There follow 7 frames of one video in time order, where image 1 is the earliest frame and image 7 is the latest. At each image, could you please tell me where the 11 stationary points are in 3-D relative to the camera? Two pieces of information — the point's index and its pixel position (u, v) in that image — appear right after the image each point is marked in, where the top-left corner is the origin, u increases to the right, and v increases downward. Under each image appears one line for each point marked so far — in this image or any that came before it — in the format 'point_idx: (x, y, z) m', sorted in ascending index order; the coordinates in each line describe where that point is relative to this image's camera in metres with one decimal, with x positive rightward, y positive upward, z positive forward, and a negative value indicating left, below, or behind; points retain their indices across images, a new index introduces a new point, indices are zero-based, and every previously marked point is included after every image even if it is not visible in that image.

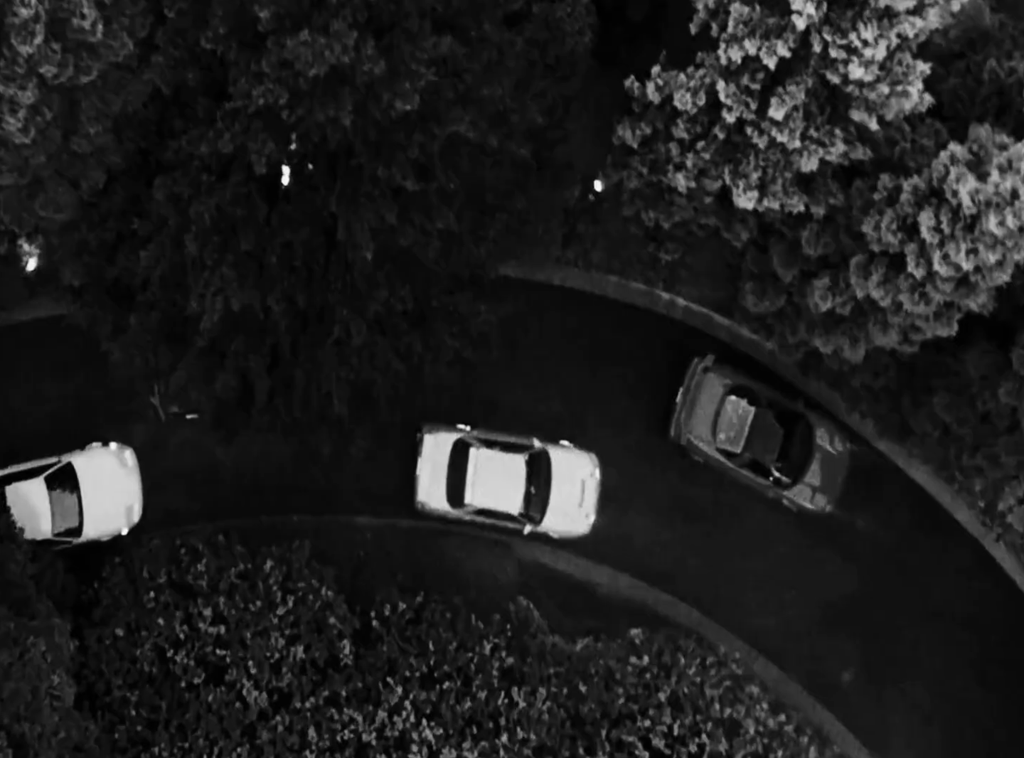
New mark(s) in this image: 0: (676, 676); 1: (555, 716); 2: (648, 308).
0: (+2.4, -4.2, +12.9) m
1: (+0.8, -5.0, +13.3) m
2: (+2.6, +1.2, +17.4) m
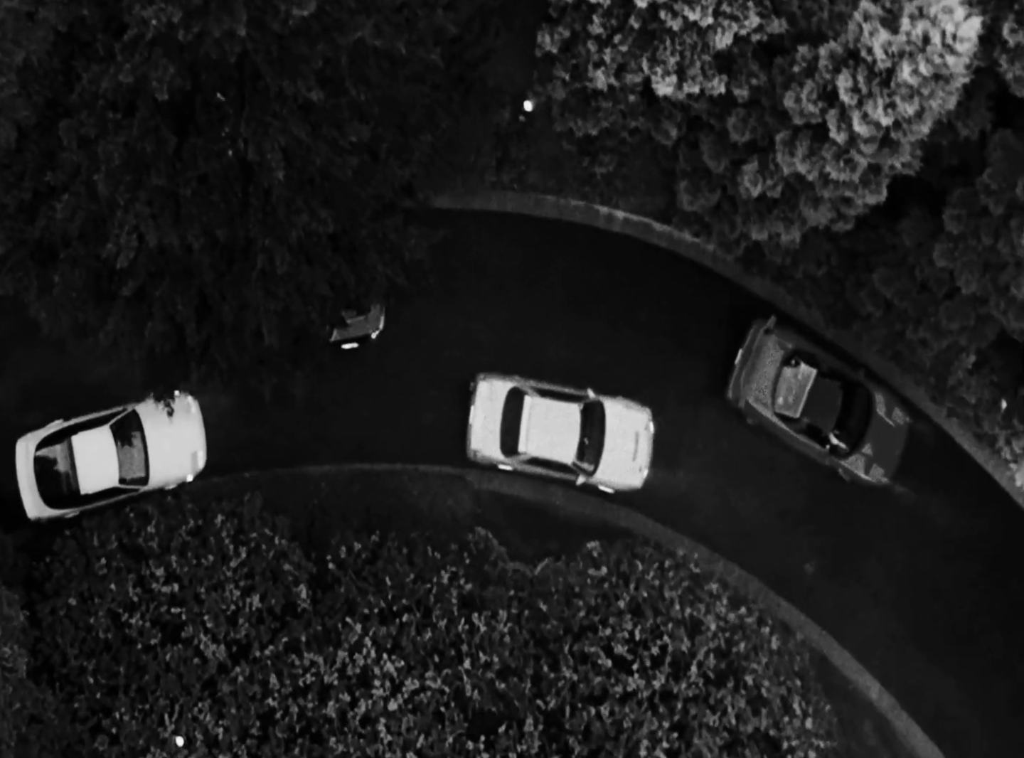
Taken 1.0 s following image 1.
0: (+1.7, -2.8, +12.5) m
1: (+0.2, -3.6, +13.0) m
2: (+1.4, +2.8, +17.0) m
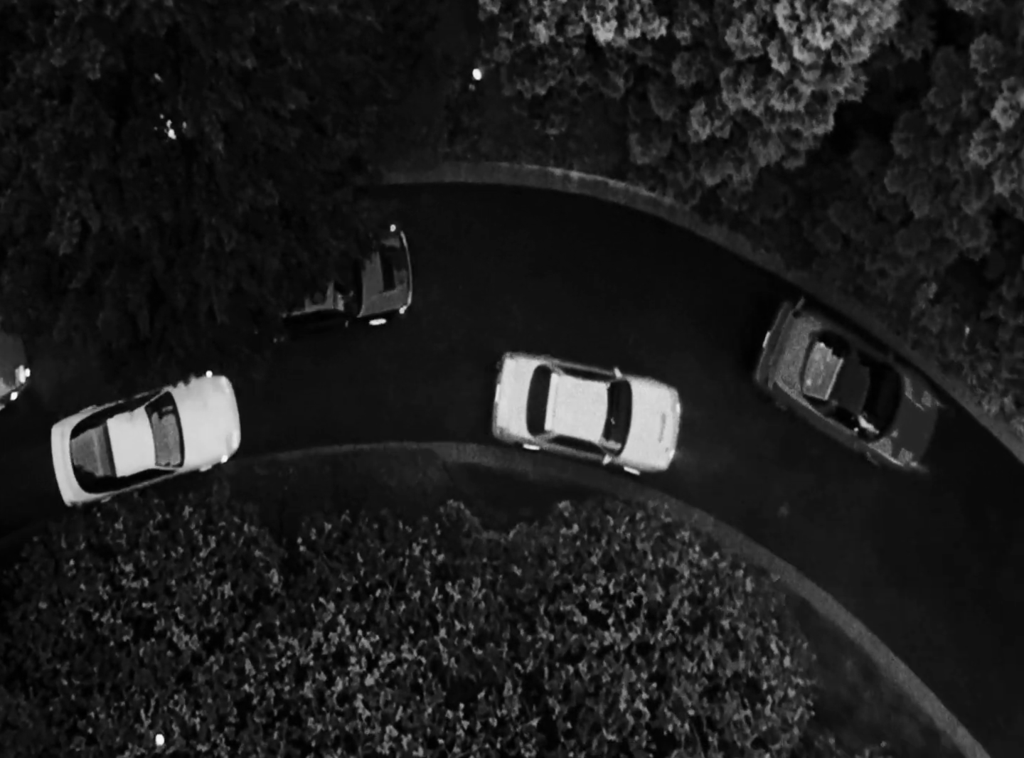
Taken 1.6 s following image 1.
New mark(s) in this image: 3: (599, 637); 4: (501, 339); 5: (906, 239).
0: (+1.3, -2.1, +12.3) m
1: (-0.2, -3.1, +12.7) m
2: (+0.5, +3.4, +16.8) m
3: (+1.1, -3.1, +11.0) m
4: (-0.2, +0.7, +16.3) m
5: (+5.2, +1.8, +12.4) m
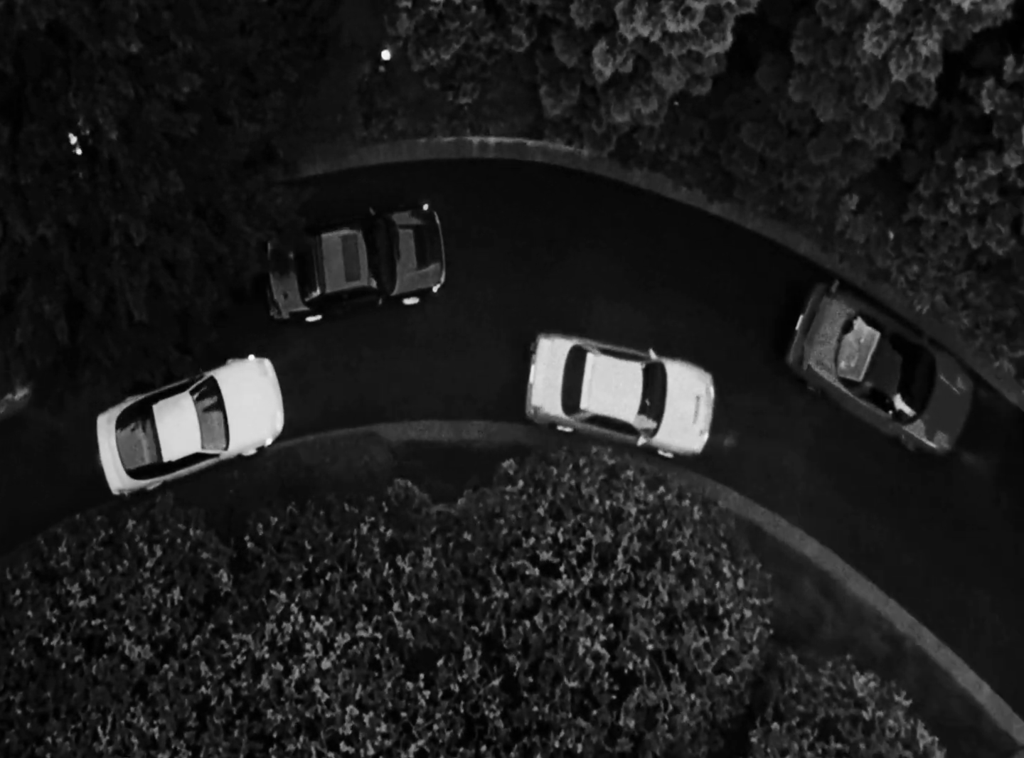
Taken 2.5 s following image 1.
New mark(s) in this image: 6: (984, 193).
0: (+0.5, -1.4, +11.9) m
1: (-0.9, -2.5, +12.3) m
2: (-0.9, +3.9, +16.5) m
3: (+0.4, -2.3, +10.6) m
4: (-1.4, +1.2, +15.9) m
5: (+4.0, +3.0, +12.2) m
6: (+5.6, +2.2, +11.2) m
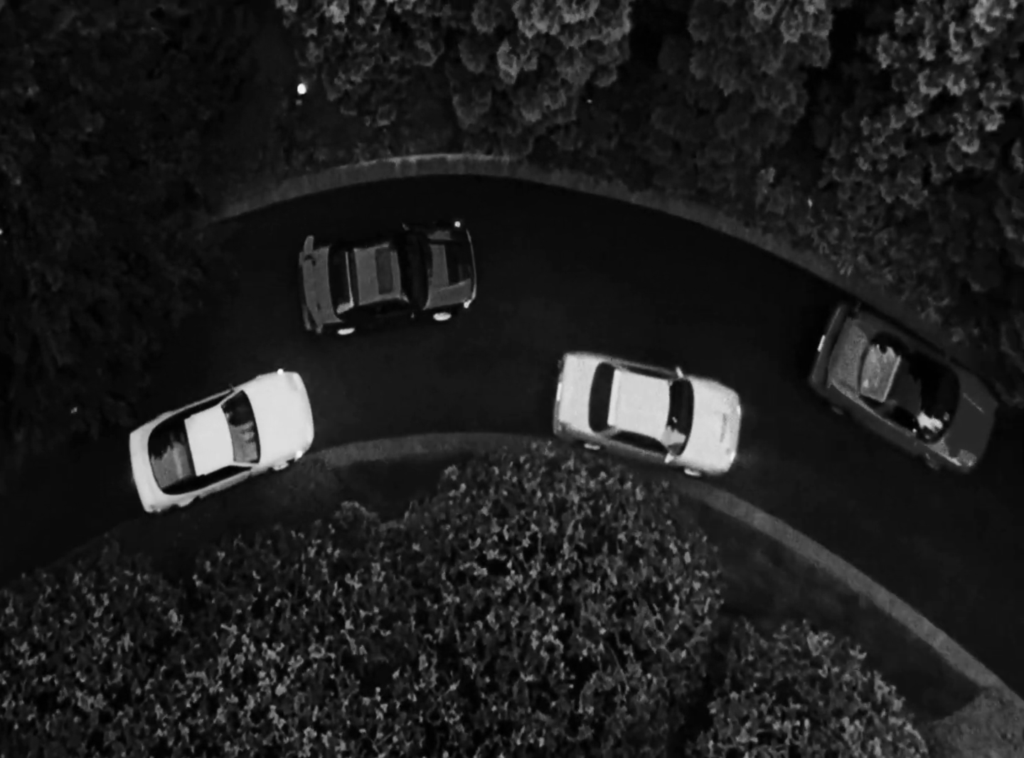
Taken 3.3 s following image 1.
0: (-0.2, -1.3, +11.7) m
1: (-1.5, -2.6, +12.0) m
2: (-2.3, +3.5, +16.5) m
3: (-0.1, -2.2, +10.4) m
4: (-2.4, +0.8, +15.8) m
5: (+2.8, +3.3, +12.2) m
6: (+4.5, +2.8, +11.2) m
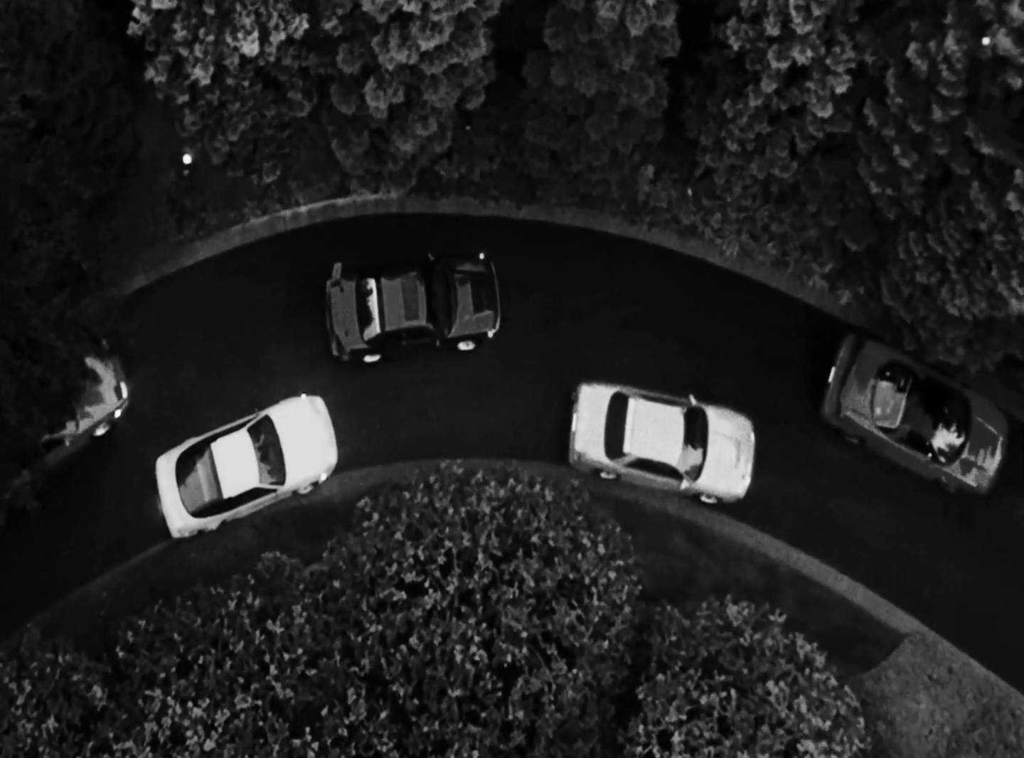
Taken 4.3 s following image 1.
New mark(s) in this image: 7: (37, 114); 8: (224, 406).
0: (-1.2, -1.6, +11.5) m
1: (-2.3, -3.1, +11.7) m
2: (-4.0, +2.6, +16.5) m
3: (-1.0, -2.4, +10.2) m
4: (-3.8, 0.0, +15.6) m
5: (+1.1, +3.3, +12.5) m
6: (+3.0, +3.1, +11.5) m
7: (-7.2, +4.4, +15.3) m
8: (-4.5, -0.4, +14.8) m
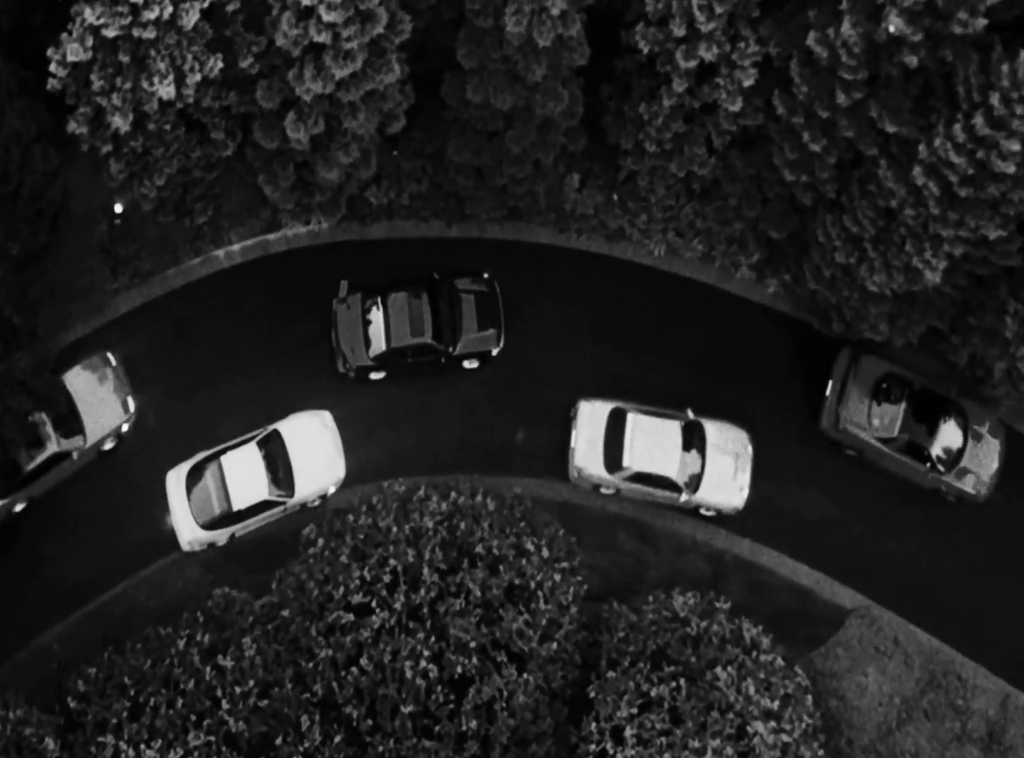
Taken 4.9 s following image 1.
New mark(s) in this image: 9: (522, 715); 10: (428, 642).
0: (-1.8, -1.9, +11.4) m
1: (-2.8, -3.4, +11.5) m
2: (-5.1, +1.9, +16.5) m
3: (-1.5, -2.6, +10.1) m
4: (-4.6, -0.7, +15.5) m
5: (+0.1, +3.2, +12.6) m
6: (+2.0, +3.2, +11.7) m
7: (-8.4, +3.5, +15.3) m
8: (-5.2, -1.1, +14.7) m
9: (+0.2, -3.5, +9.6) m
10: (-0.8, -2.8, +9.8) m
